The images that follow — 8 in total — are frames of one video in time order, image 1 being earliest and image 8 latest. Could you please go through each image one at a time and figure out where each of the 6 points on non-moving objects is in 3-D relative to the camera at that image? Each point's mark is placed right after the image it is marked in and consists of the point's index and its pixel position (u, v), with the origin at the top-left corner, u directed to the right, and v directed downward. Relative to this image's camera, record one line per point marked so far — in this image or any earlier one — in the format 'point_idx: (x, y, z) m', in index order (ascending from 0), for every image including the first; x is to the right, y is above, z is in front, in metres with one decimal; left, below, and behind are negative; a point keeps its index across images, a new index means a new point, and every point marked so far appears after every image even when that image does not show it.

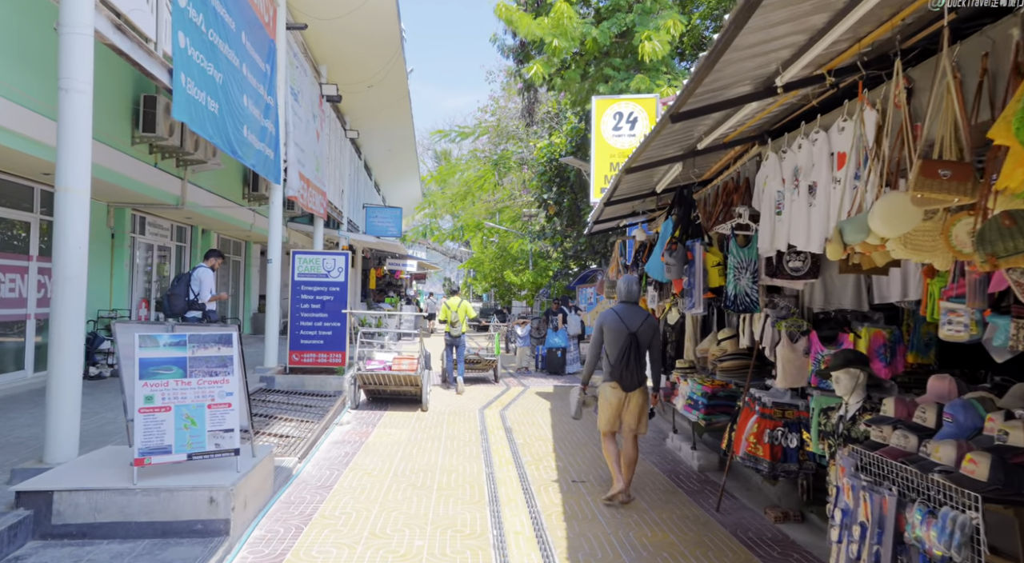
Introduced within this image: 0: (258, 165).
0: (-3.5, +1.6, +9.2) m
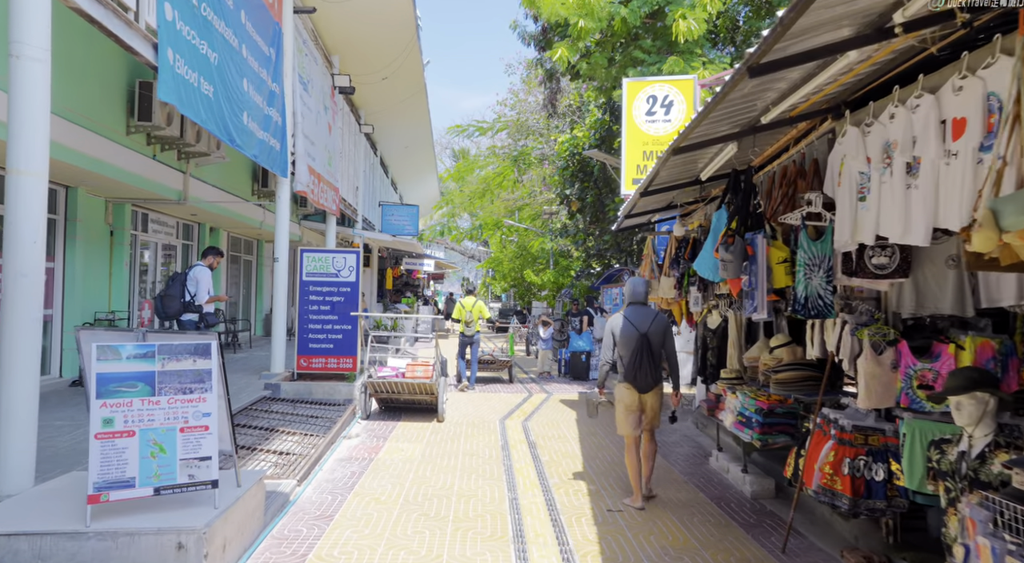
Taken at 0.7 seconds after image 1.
0: (-3.2, +1.6, +8.5) m
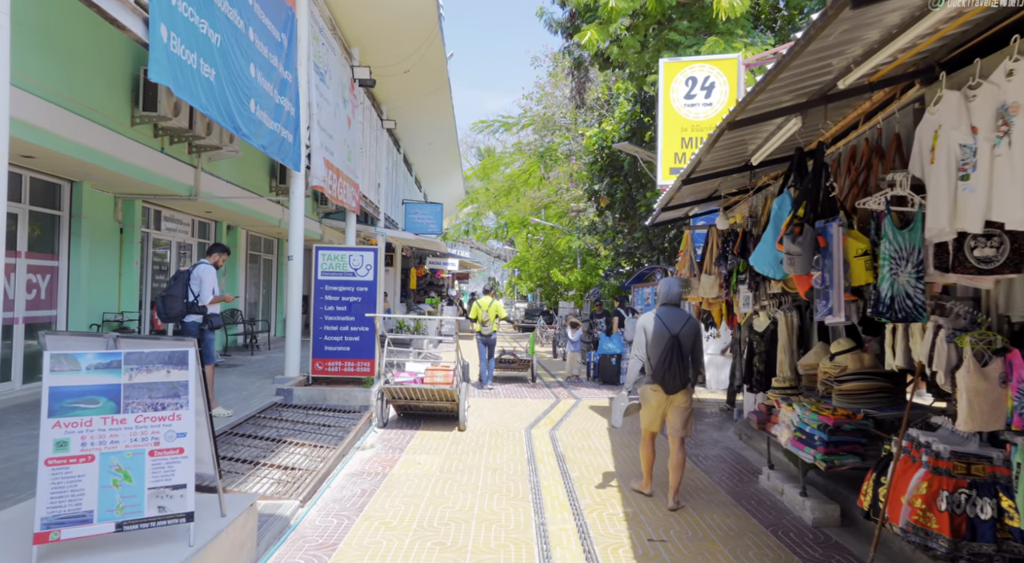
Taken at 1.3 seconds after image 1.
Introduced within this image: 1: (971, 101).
0: (-2.9, +1.6, +8.0) m
1: (+2.1, +0.8, +3.1) m
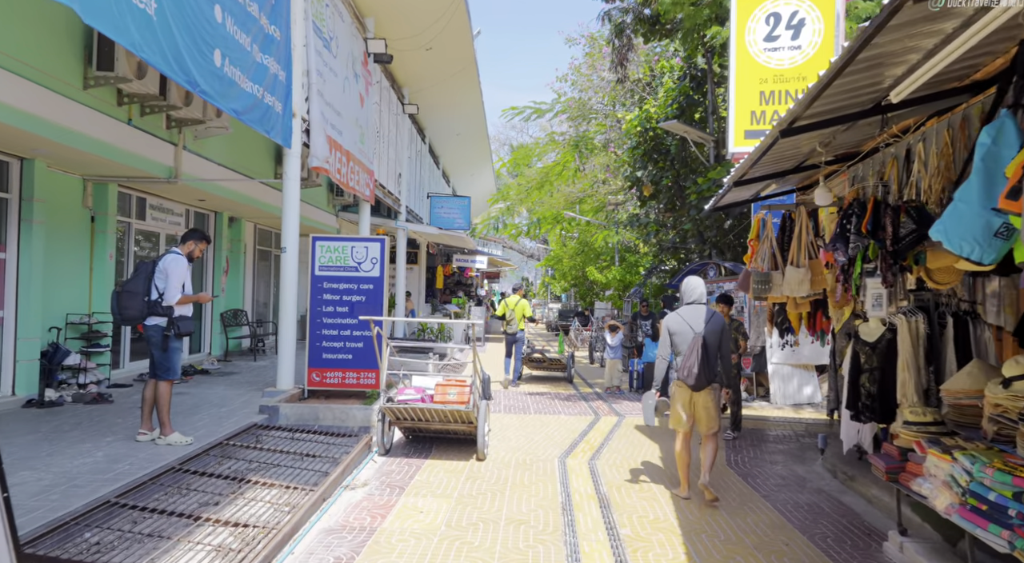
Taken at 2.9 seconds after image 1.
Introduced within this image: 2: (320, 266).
0: (-2.6, +1.7, +6.6) m
1: (+2.2, +0.9, +1.5) m
2: (-2.4, +0.2, +8.3) m
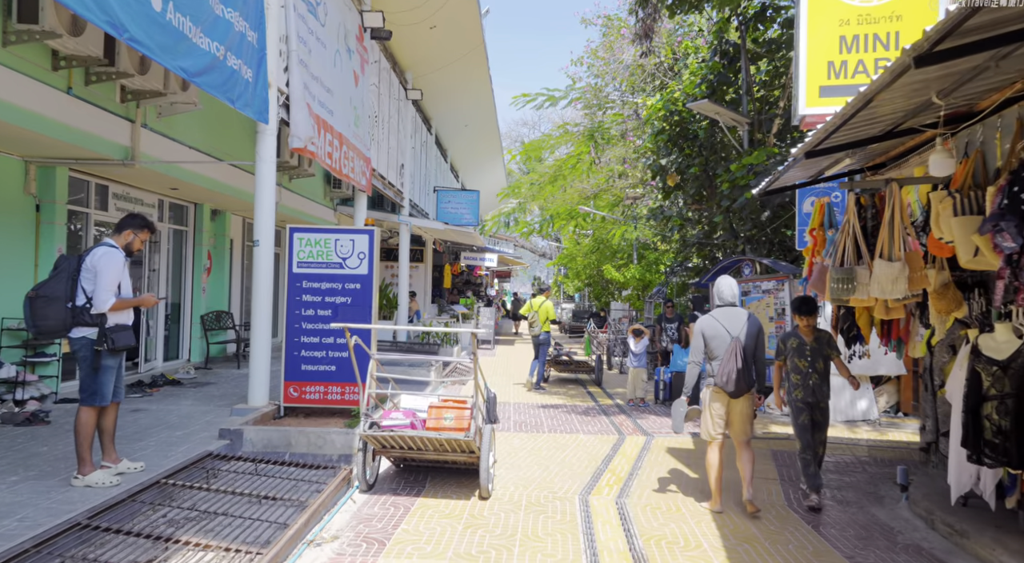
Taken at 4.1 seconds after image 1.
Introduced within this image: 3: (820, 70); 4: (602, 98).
0: (-2.5, +1.7, +5.5) m
1: (+2.2, +0.9, +0.2) m
2: (-2.3, +0.2, +7.1) m
3: (+2.2, +1.4, +4.7) m
4: (+2.4, +4.9, +17.8) m
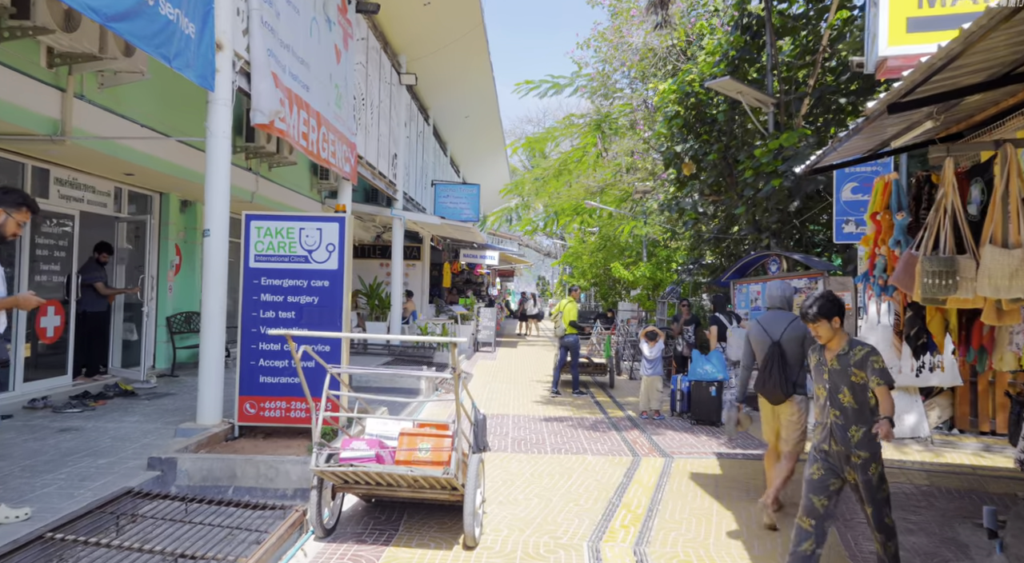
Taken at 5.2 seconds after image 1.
0: (-2.5, +1.7, +4.4) m
1: (+2.1, +0.9, -0.9) m
2: (-2.3, +0.2, +6.0) m
3: (+2.1, +1.4, +3.6) m
4: (+2.4, +4.9, +16.7) m
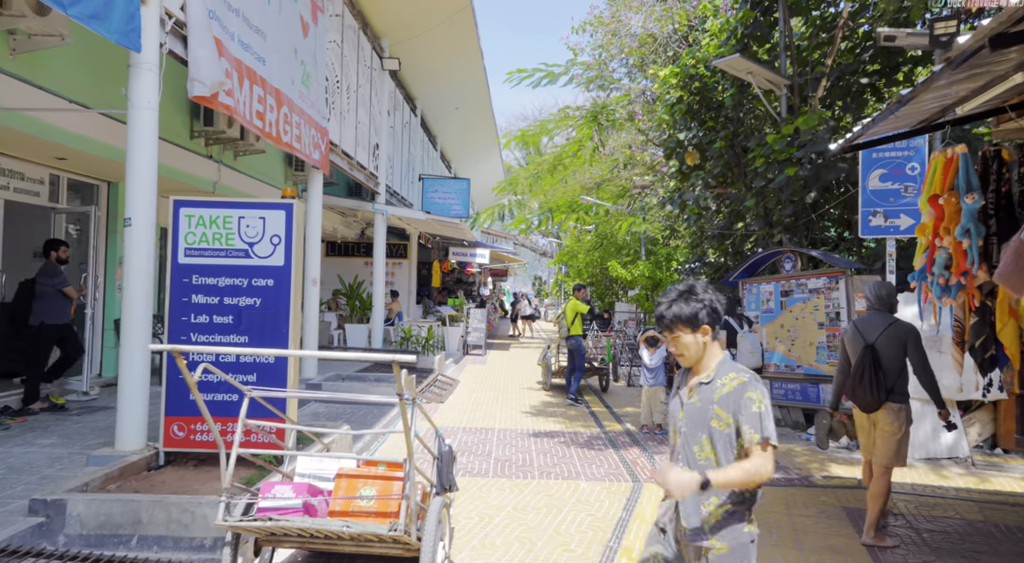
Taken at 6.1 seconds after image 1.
0: (-2.7, +1.7, +3.4) m
1: (+1.9, +0.9, -1.8) m
2: (-2.5, +0.2, +5.1) m
3: (+2.0, +1.4, +2.7) m
4: (+2.2, +4.9, +15.8) m
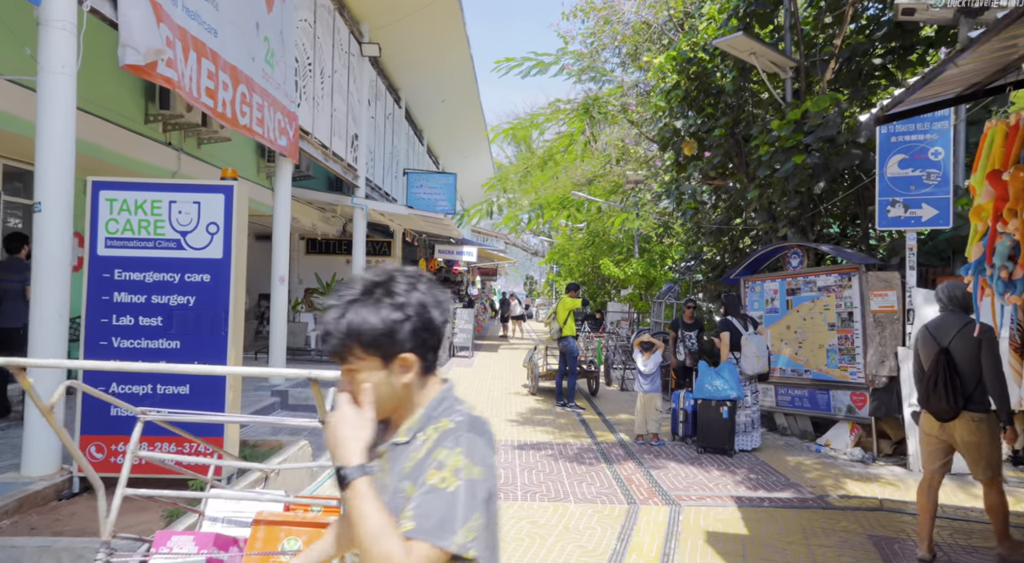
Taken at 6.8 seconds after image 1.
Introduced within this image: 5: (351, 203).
0: (-2.8, +1.7, +2.7) m
1: (+1.9, +1.0, -2.5) m
2: (-2.6, +0.3, +4.3) m
3: (+1.8, +1.5, +2.0) m
4: (+1.9, +5.0, +15.1) m
5: (-3.0, +1.5, +12.8) m
